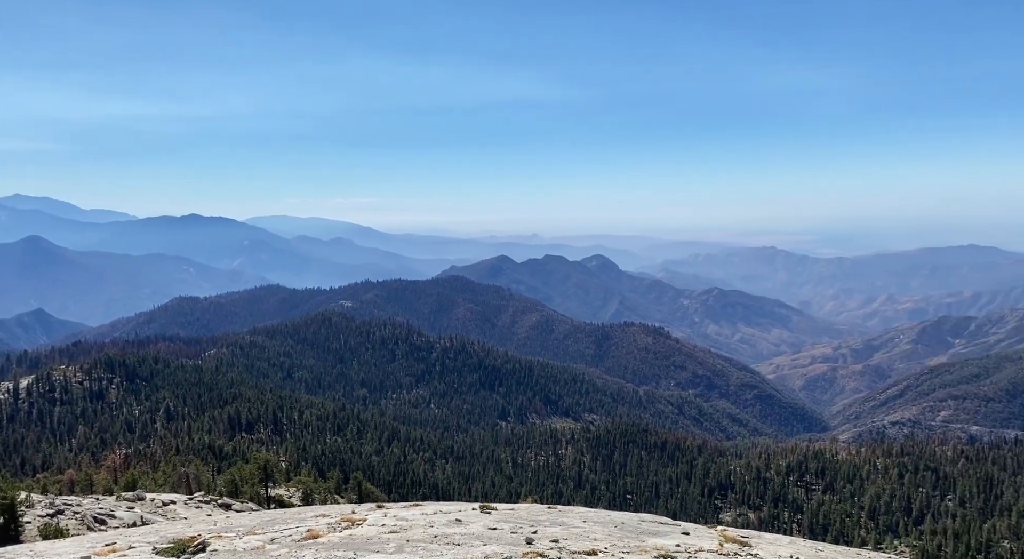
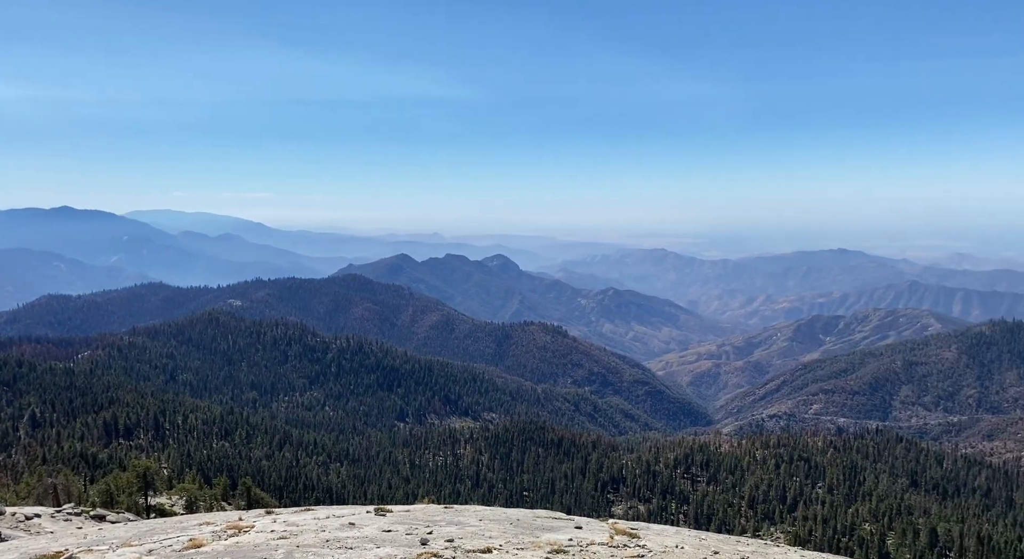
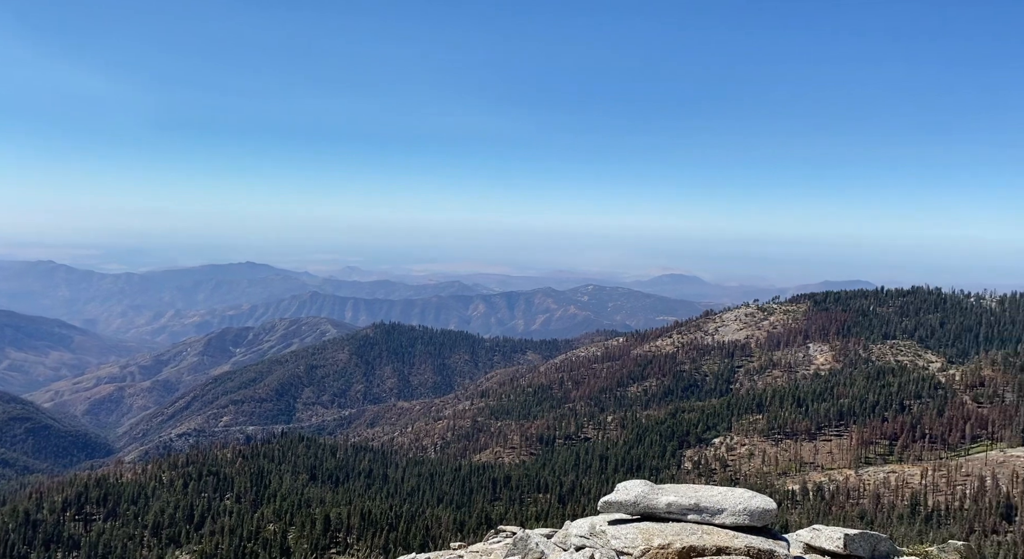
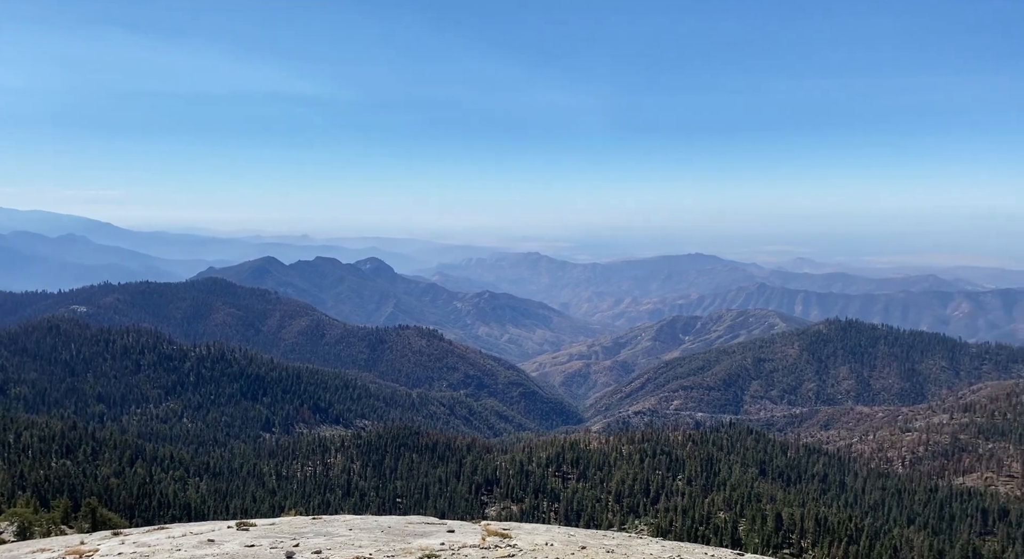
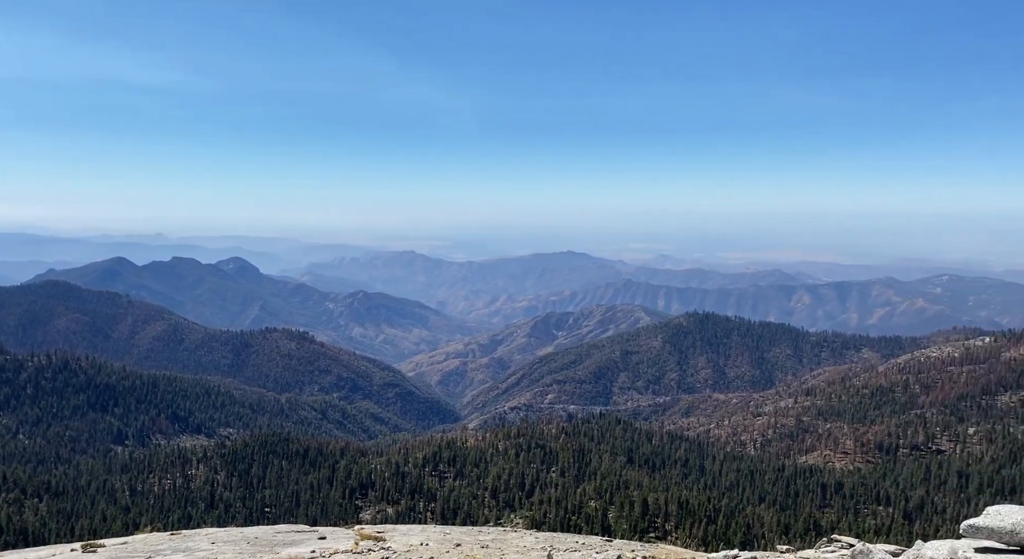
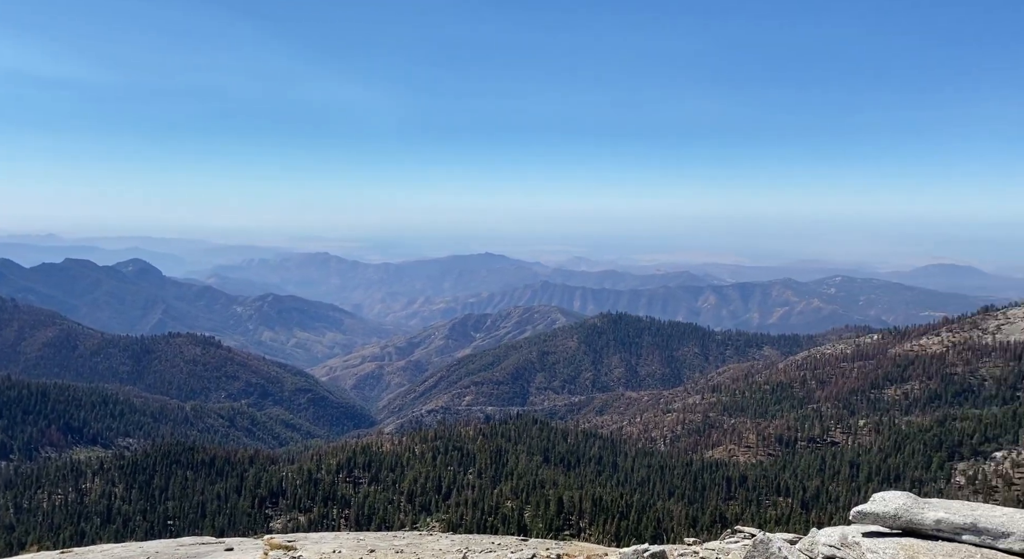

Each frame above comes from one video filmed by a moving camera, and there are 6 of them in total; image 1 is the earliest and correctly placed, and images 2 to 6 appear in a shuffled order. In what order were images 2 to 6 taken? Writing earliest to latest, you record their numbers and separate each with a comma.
2, 4, 5, 6, 3
